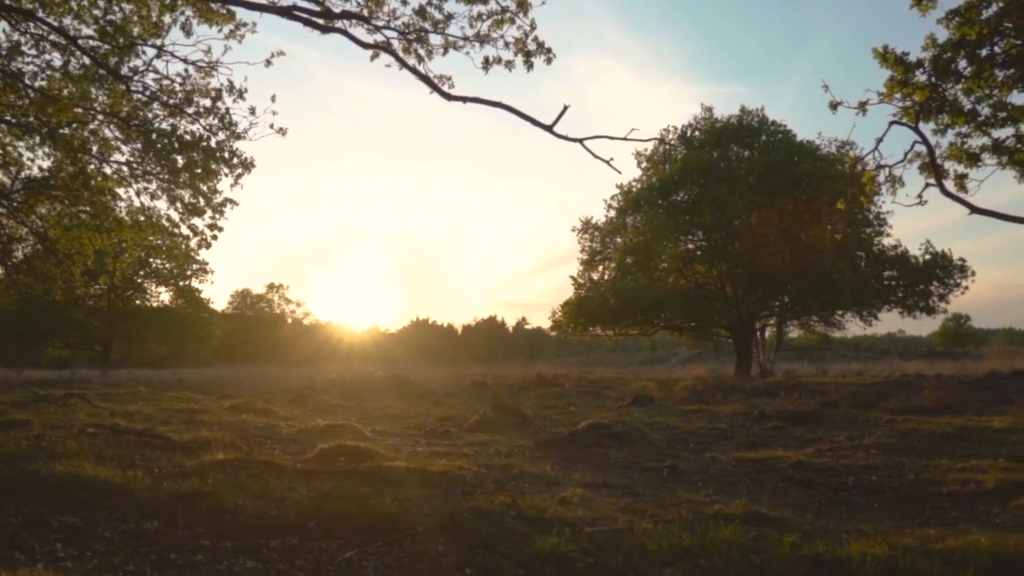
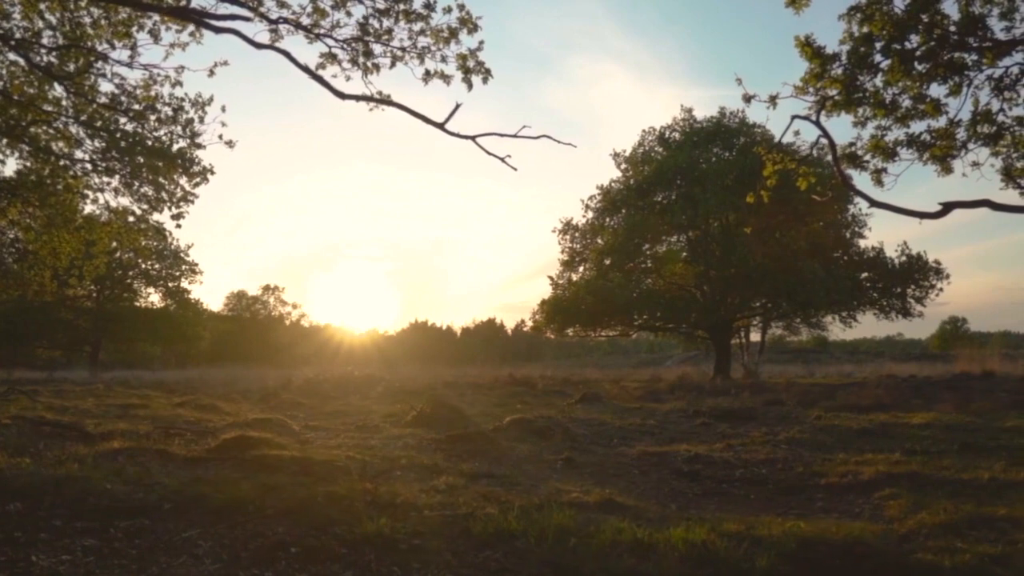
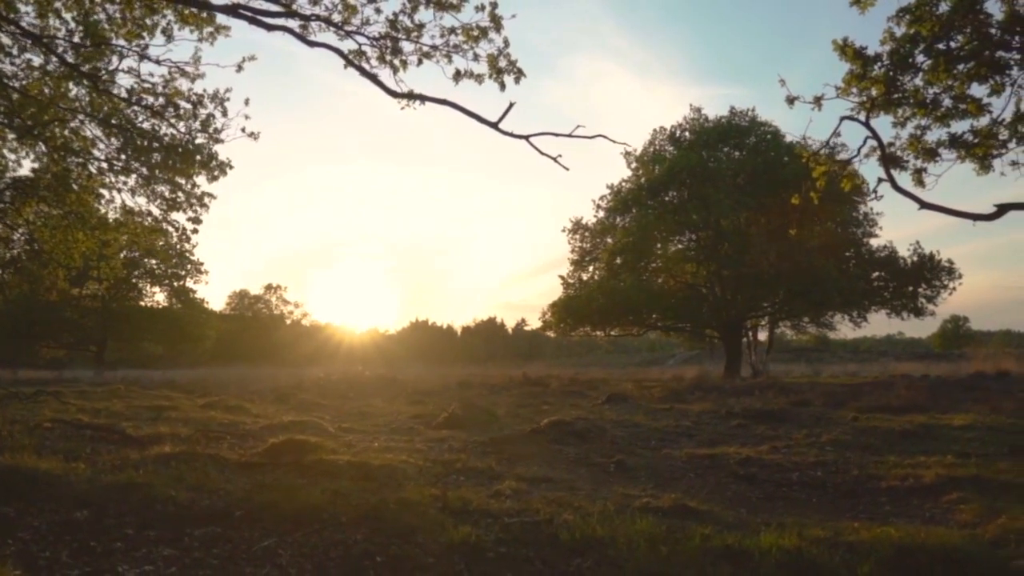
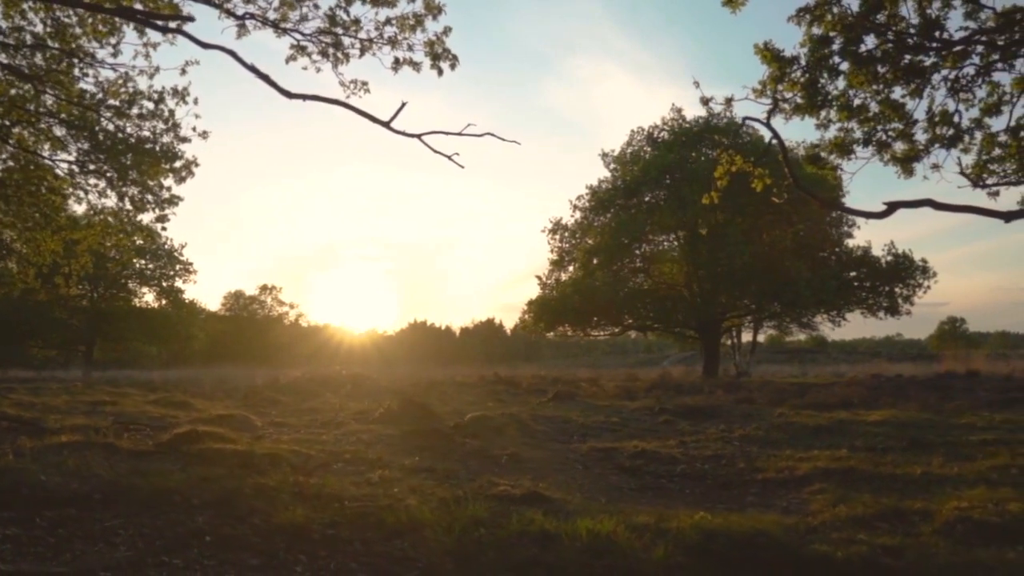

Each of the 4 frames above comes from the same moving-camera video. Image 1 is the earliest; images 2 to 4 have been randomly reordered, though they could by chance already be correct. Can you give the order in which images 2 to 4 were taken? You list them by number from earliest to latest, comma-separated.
3, 2, 4
